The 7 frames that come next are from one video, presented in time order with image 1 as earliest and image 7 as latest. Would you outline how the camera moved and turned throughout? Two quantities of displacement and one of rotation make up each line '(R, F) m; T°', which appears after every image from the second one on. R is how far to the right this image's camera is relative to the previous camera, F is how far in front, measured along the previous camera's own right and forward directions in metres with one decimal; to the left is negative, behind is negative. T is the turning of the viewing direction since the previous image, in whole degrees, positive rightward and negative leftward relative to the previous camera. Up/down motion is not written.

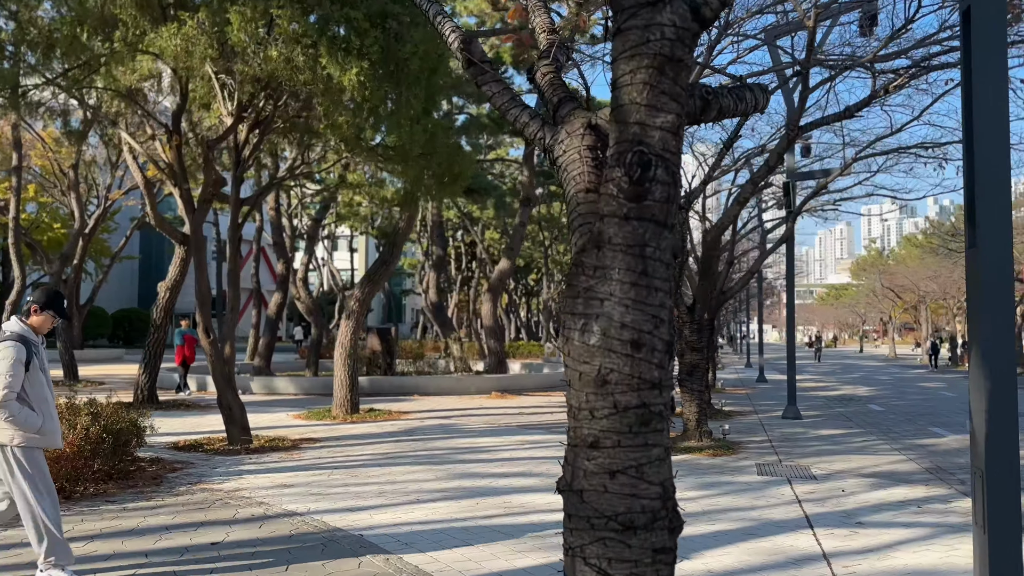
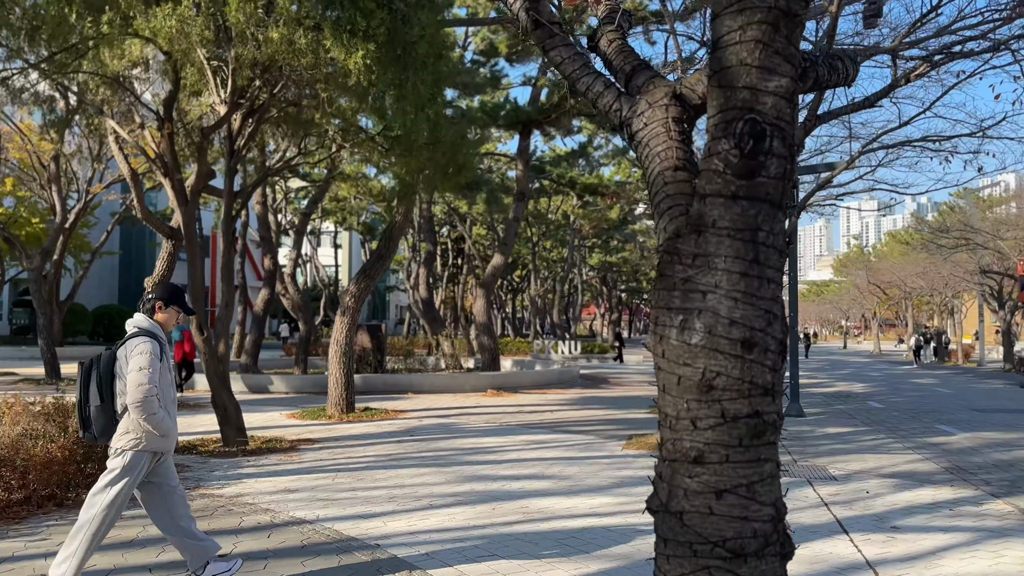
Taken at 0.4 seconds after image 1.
(-0.3, +0.3) m; +1°
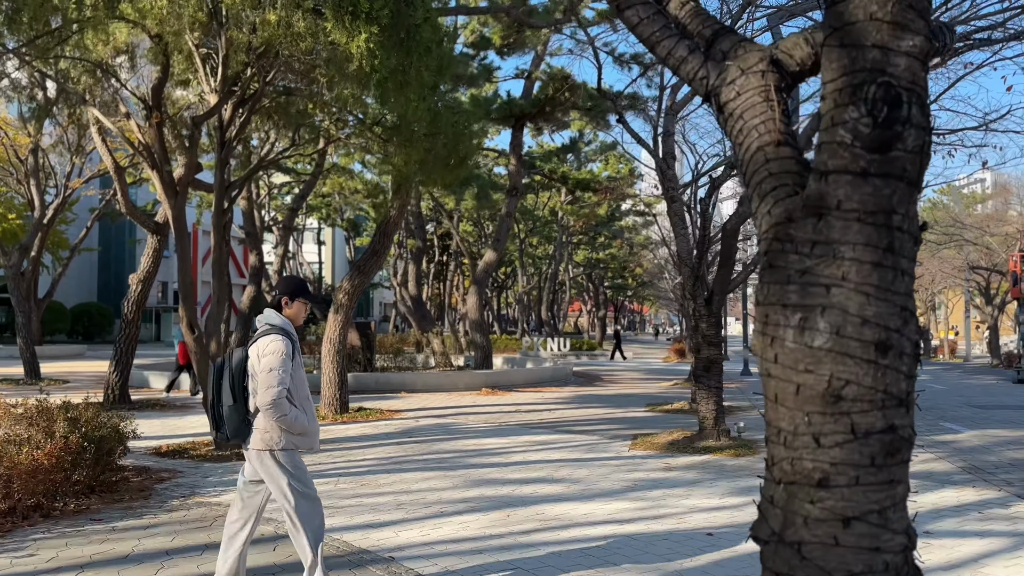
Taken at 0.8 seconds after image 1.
(-0.3, +0.3) m; +1°
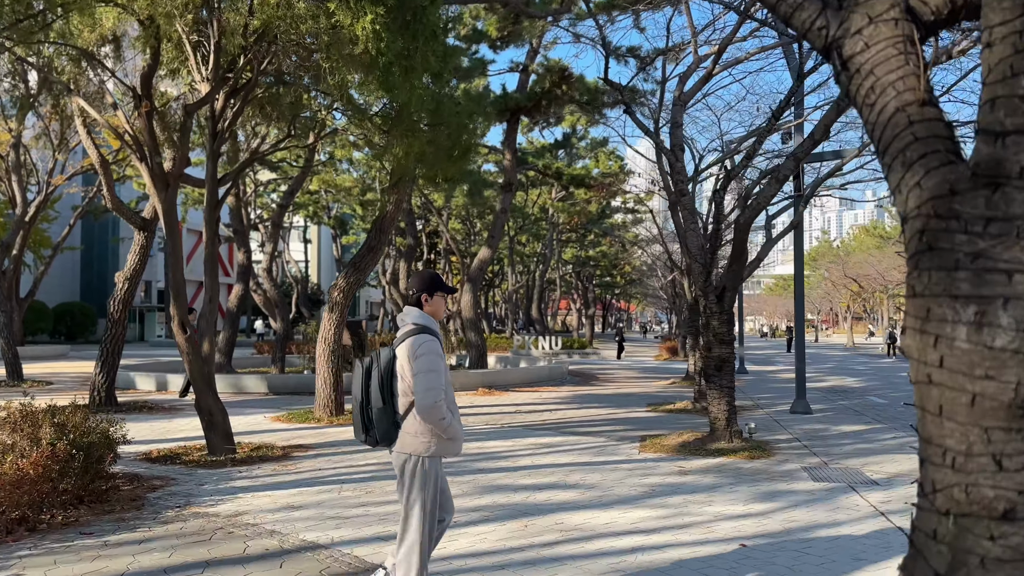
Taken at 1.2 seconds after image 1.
(-0.2, +0.4) m; +1°
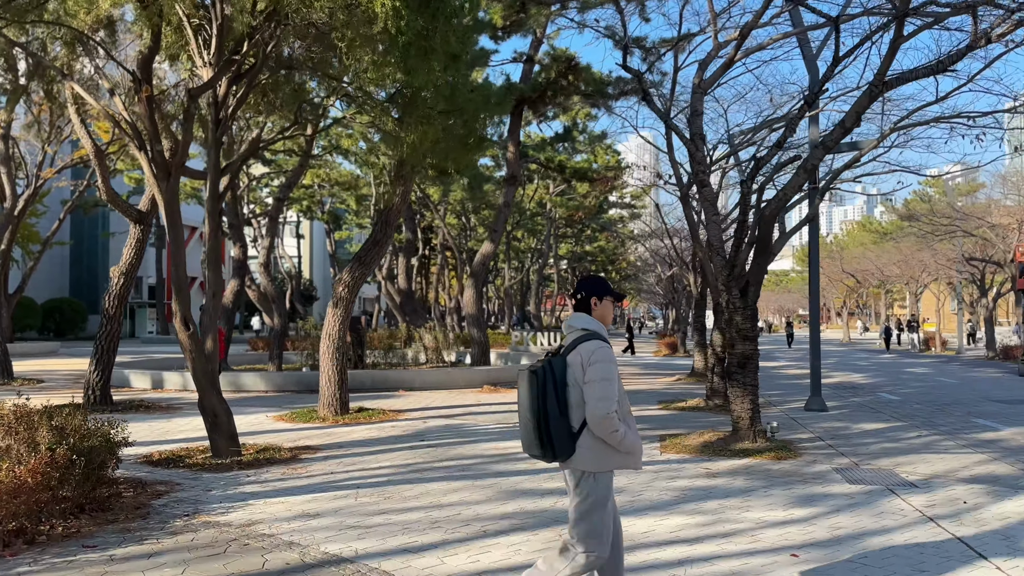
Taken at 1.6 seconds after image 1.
(-0.3, +0.4) m; +1°
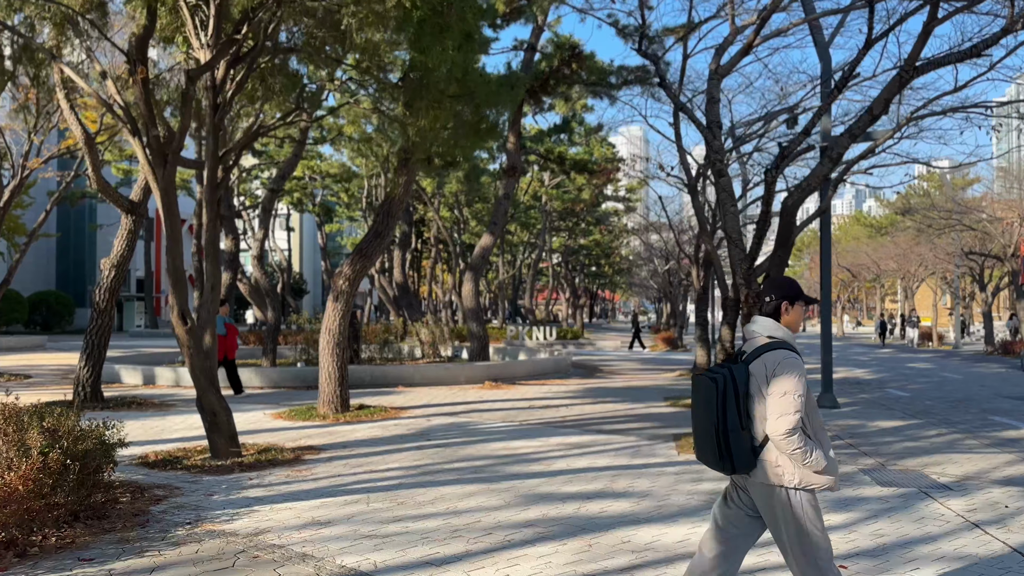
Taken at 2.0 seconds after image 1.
(-0.2, +0.4) m; +1°
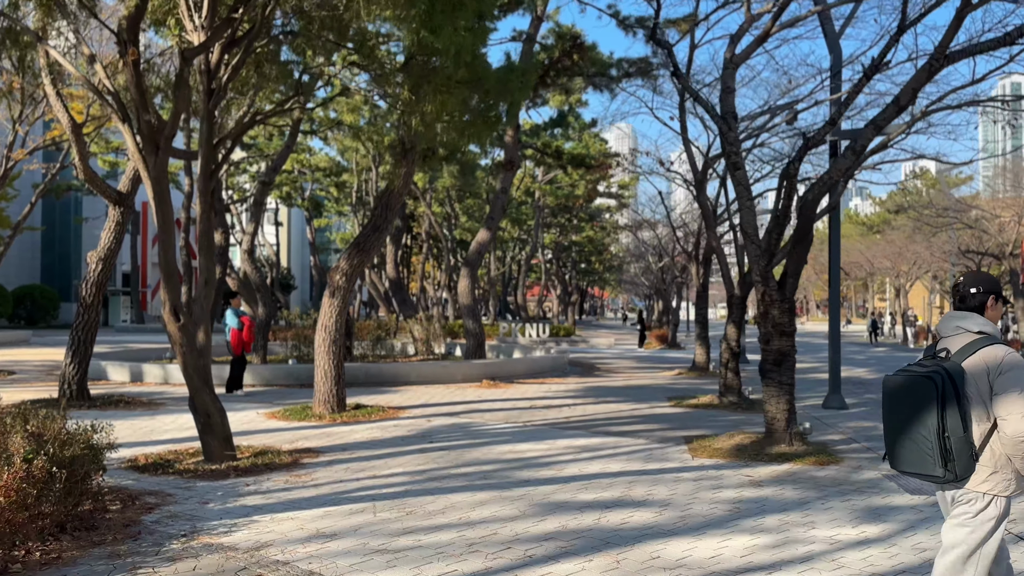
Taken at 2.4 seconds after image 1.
(-0.2, +0.4) m; +1°
